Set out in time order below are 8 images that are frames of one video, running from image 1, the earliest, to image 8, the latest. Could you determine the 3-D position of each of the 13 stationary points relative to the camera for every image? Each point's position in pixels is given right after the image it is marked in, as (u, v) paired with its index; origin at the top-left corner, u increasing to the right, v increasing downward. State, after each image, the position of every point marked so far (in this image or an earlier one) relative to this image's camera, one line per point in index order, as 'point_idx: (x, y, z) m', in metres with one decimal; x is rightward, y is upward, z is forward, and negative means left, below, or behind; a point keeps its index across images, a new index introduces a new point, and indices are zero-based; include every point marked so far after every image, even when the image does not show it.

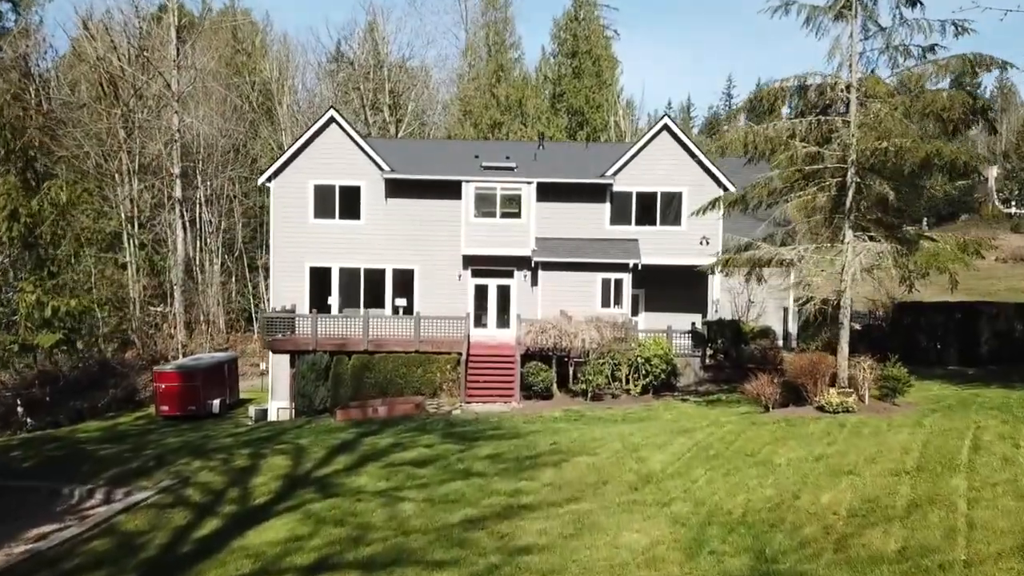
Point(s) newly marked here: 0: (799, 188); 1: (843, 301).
0: (+6.2, +2.1, +17.9) m
1: (+6.8, -0.3, +17.1) m
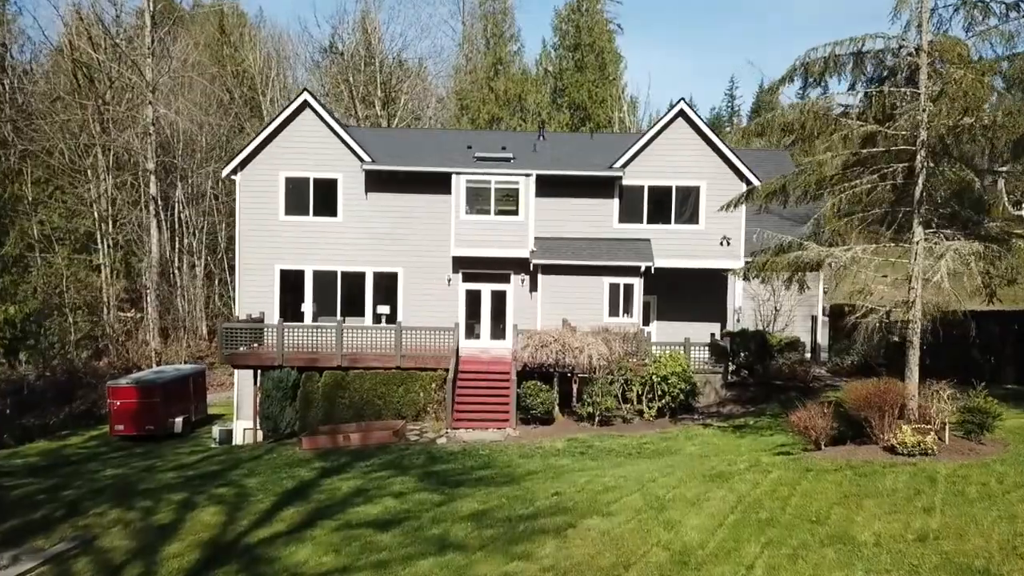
0: (+6.1, +2.0, +14.8) m
1: (+6.7, -0.4, +14.0) m
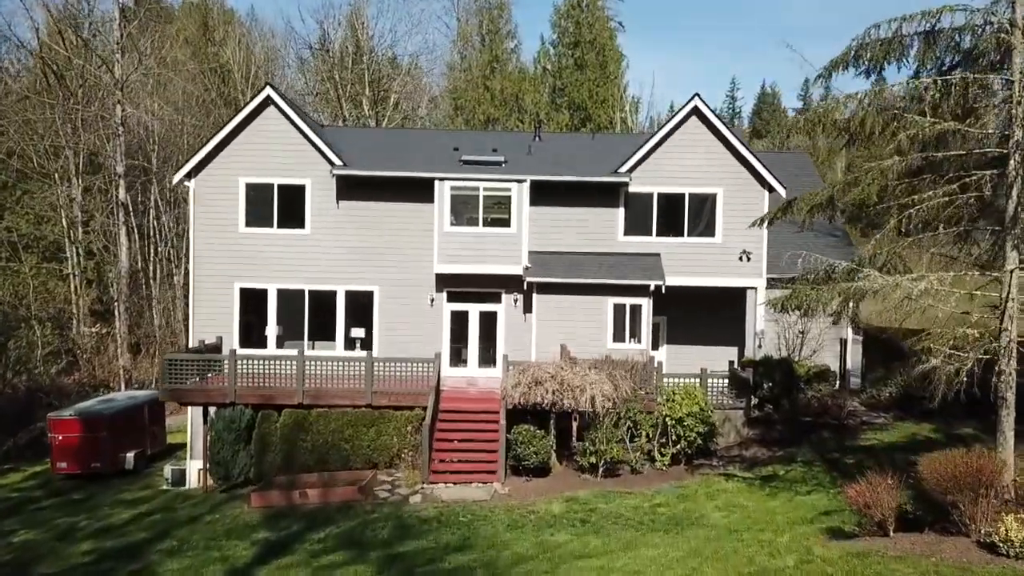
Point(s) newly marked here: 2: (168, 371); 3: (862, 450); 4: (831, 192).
0: (+5.9, +1.4, +11.9) m
1: (+6.5, -1.0, +11.0) m
2: (-7.6, -1.8, +18.4) m
3: (+7.4, -3.4, +17.7) m
4: (+4.8, +1.5, +12.4) m
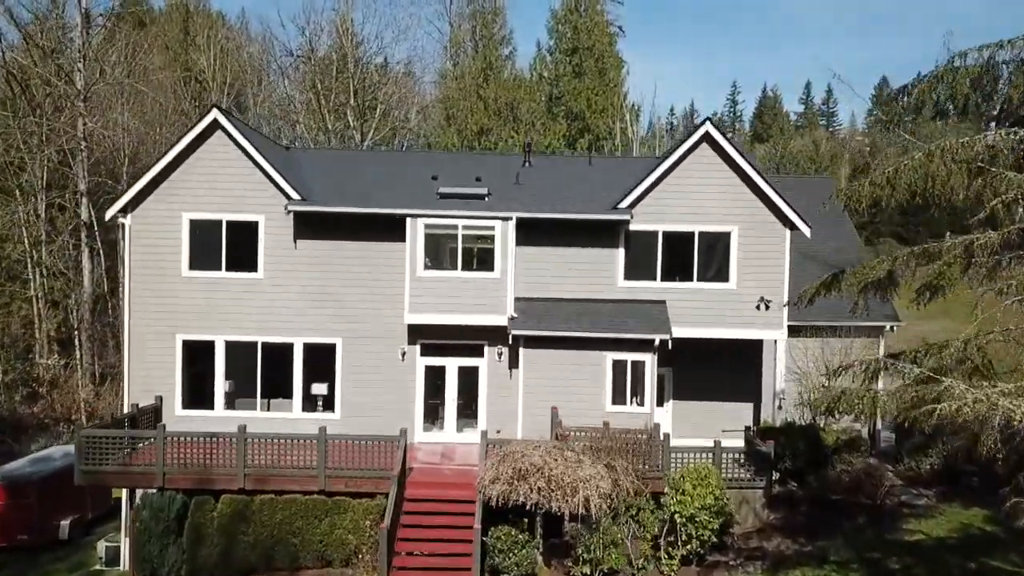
0: (+5.5, +0.3, +9.0) m
1: (+6.1, -2.2, +8.2) m
2: (-8.0, -3.0, +15.5) m
3: (+7.1, -4.6, +14.8) m
4: (+4.4, +0.3, +9.6) m
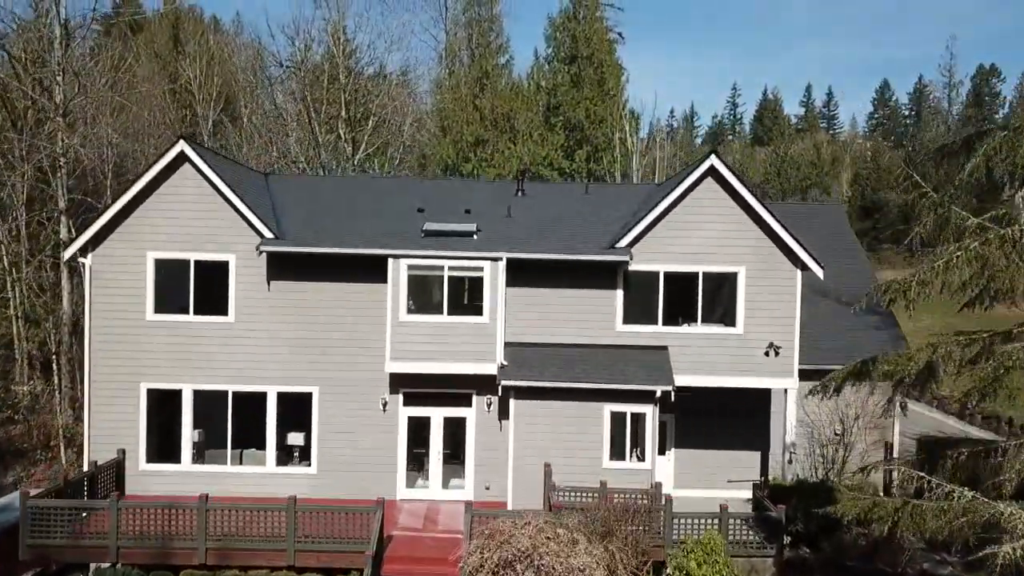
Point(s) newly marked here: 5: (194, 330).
0: (+5.3, -0.7, +7.7) m
1: (+5.9, -3.1, +6.8) m
2: (-8.2, -3.9, +14.2) m
3: (+6.8, -5.6, +13.5) m
4: (+4.2, -0.7, +8.3) m
5: (-6.7, -0.9, +17.6) m
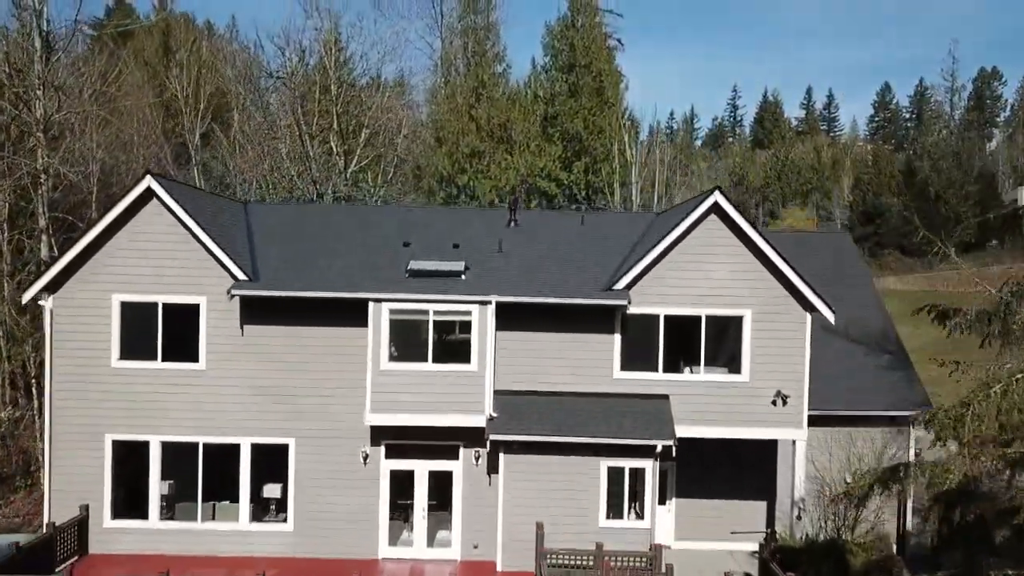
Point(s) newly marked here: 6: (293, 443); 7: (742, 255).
0: (+5.1, -1.6, +6.6) m
1: (+5.7, -4.0, +5.7) m
2: (-8.4, -4.8, +13.0) m
3: (+6.7, -6.5, +12.4) m
4: (+4.0, -1.6, +7.1) m
5: (-6.9, -1.8, +16.4) m
6: (-4.3, -3.1, +16.5) m
7: (+4.6, +0.7, +16.5) m
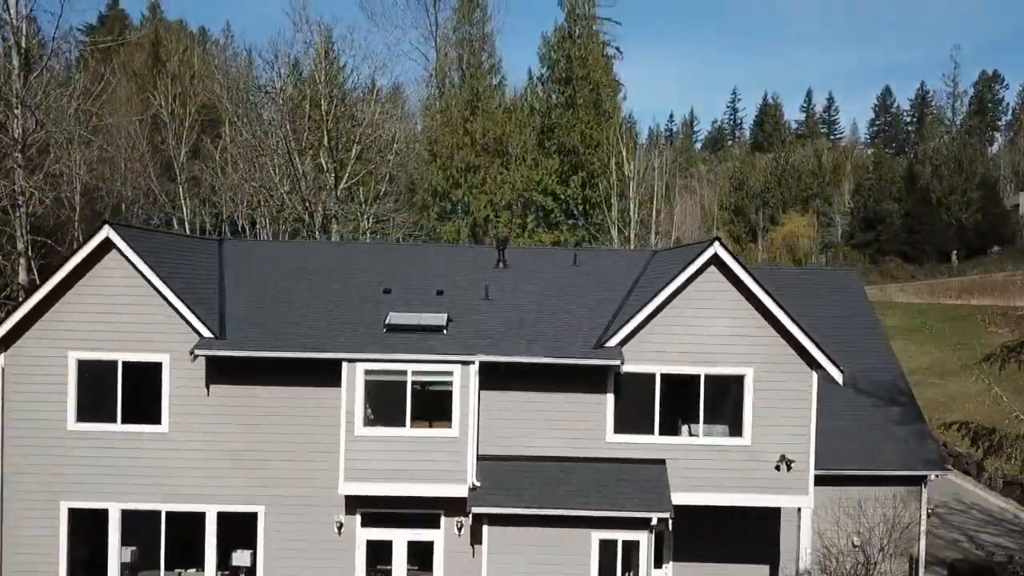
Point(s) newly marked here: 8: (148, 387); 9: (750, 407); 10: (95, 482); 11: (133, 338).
0: (+4.8, -2.6, +5.5) m
1: (+5.4, -5.1, +4.6) m
2: (-8.6, -5.9, +11.9) m
3: (+6.4, -7.5, +11.3) m
4: (+3.7, -2.6, +6.0) m
5: (-7.2, -2.8, +15.3) m
6: (-4.6, -4.1, +15.4) m
7: (+4.3, -0.4, +15.4) m
8: (-6.7, -1.8, +15.4) m
9: (+4.4, -2.2, +15.5) m
10: (-7.7, -3.6, +15.3) m
11: (-7.0, -0.9, +15.2) m
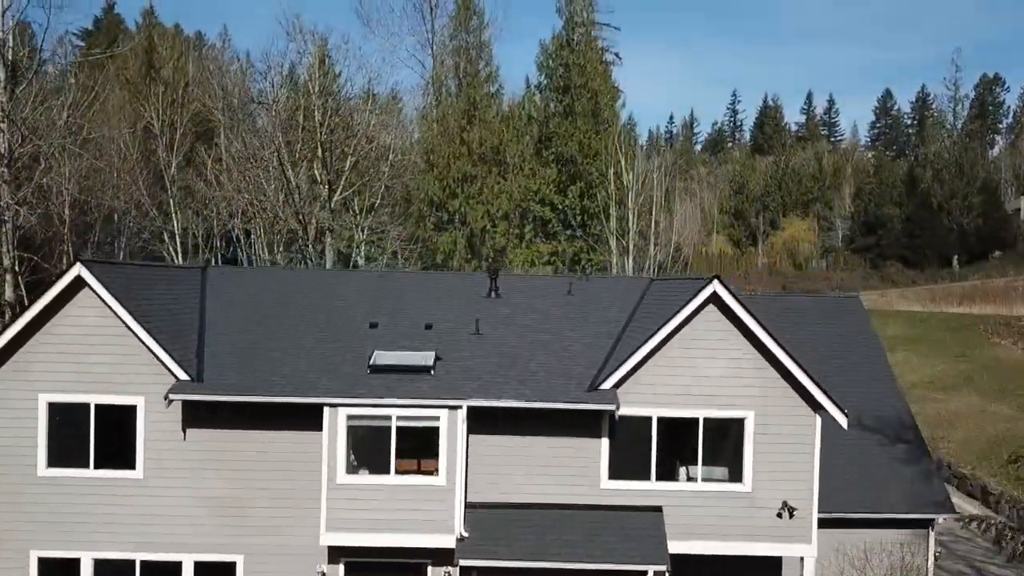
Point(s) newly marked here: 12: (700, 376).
0: (+4.6, -3.3, +4.8) m
1: (+5.2, -5.8, +3.9) m
2: (-8.8, -6.6, +11.3) m
3: (+6.2, -8.3, +10.6) m
4: (+3.5, -3.3, +5.4) m
5: (-7.4, -3.5, +14.7) m
6: (-4.8, -4.8, +14.8) m
7: (+4.1, -1.1, +14.7) m
8: (-6.9, -2.5, +14.8) m
9: (+4.2, -2.9, +14.8) m
10: (-7.9, -4.3, +14.7) m
11: (-7.1, -1.6, +14.6) m
12: (+3.3, -1.6, +14.8) m
